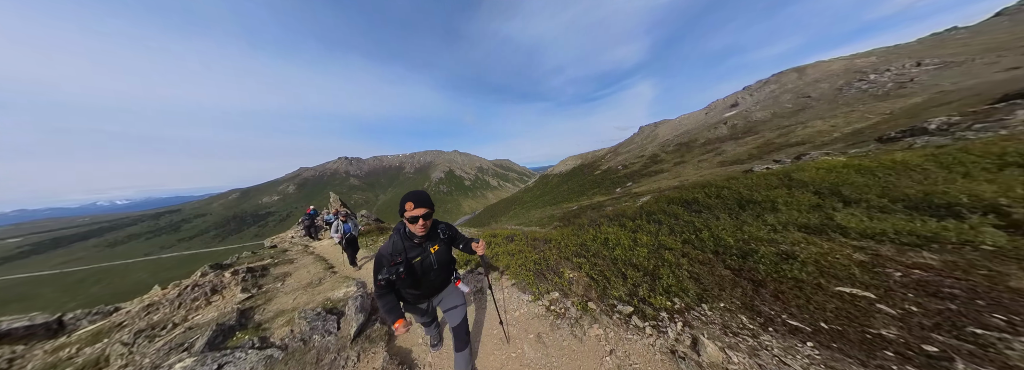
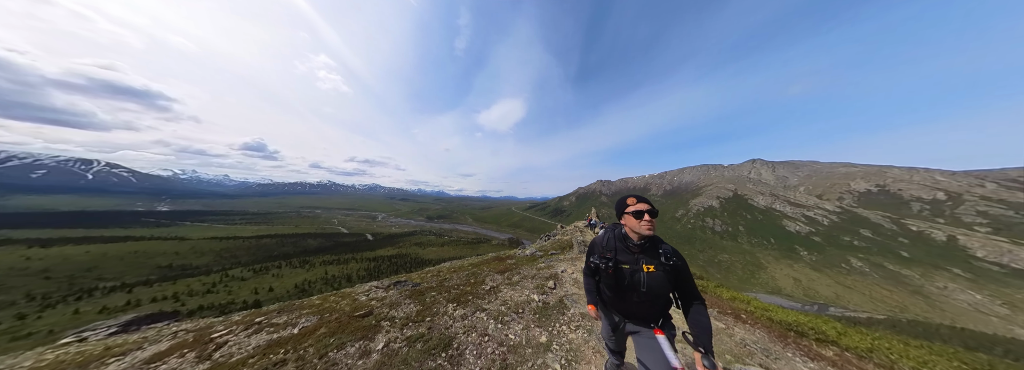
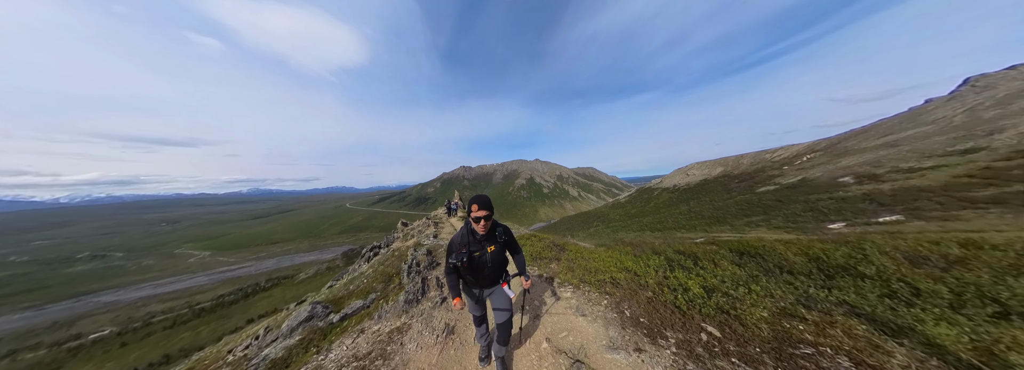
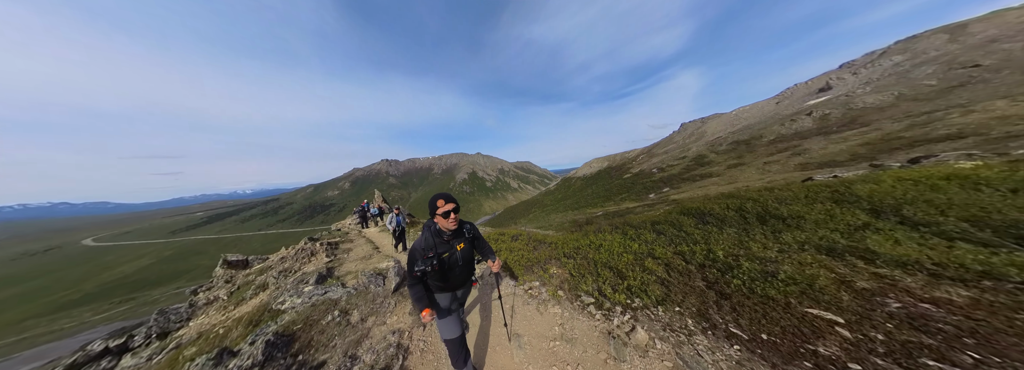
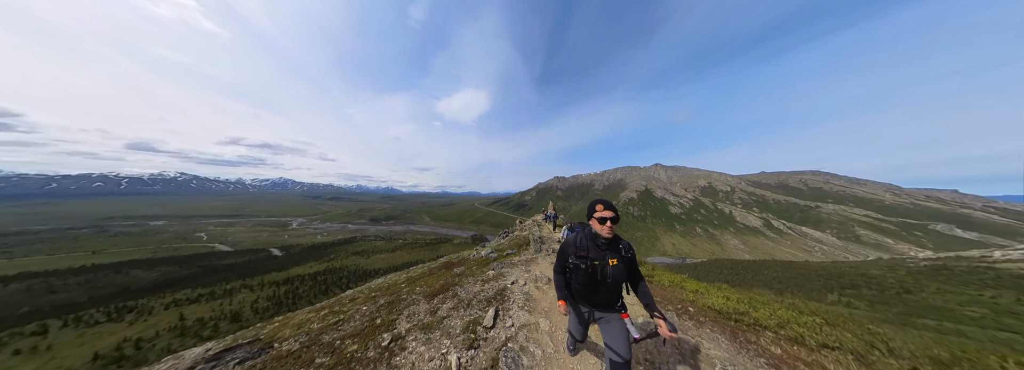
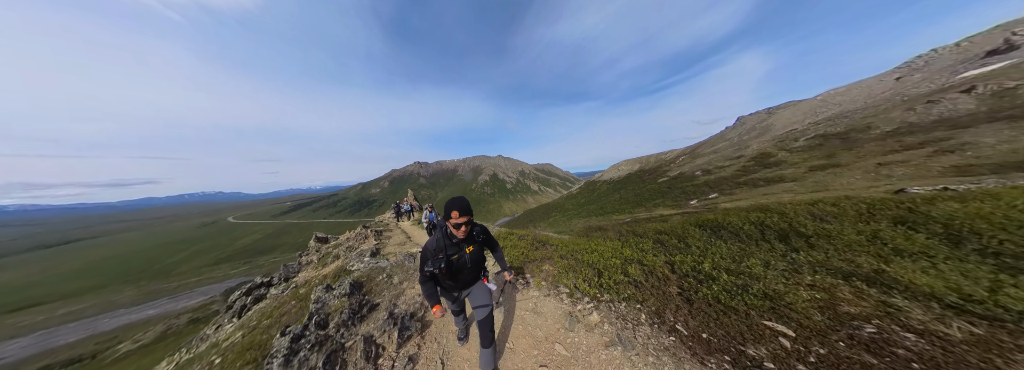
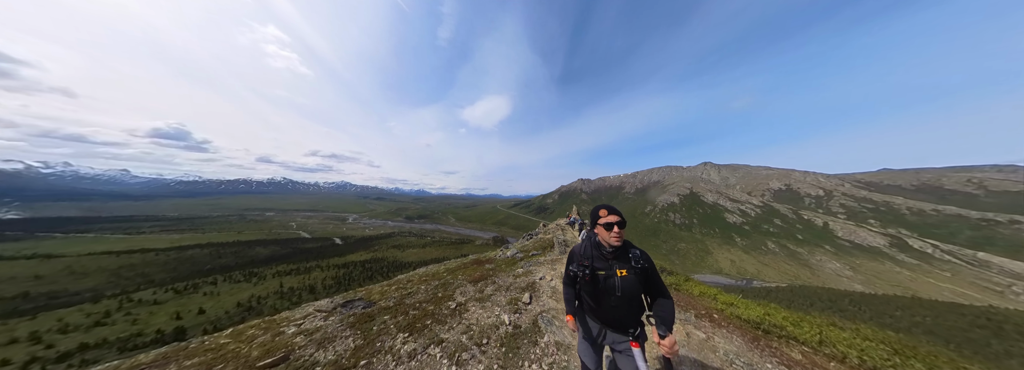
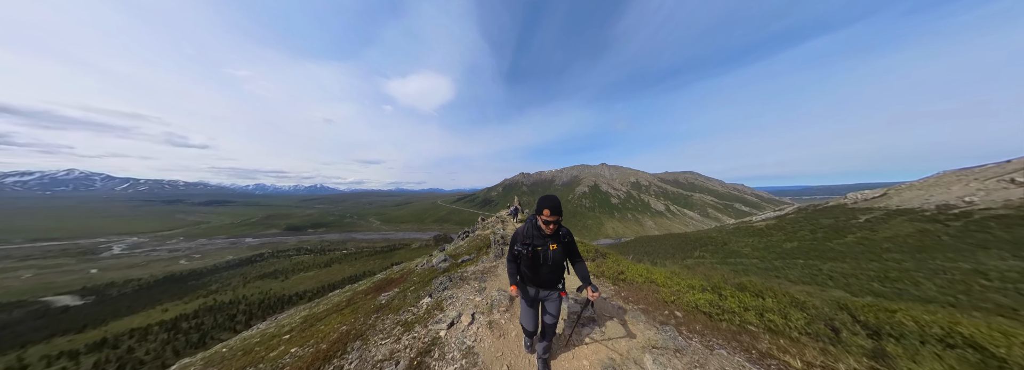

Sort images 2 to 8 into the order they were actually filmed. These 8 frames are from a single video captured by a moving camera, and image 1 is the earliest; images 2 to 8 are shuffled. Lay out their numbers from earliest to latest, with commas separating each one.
4, 6, 3, 8, 5, 7, 2
